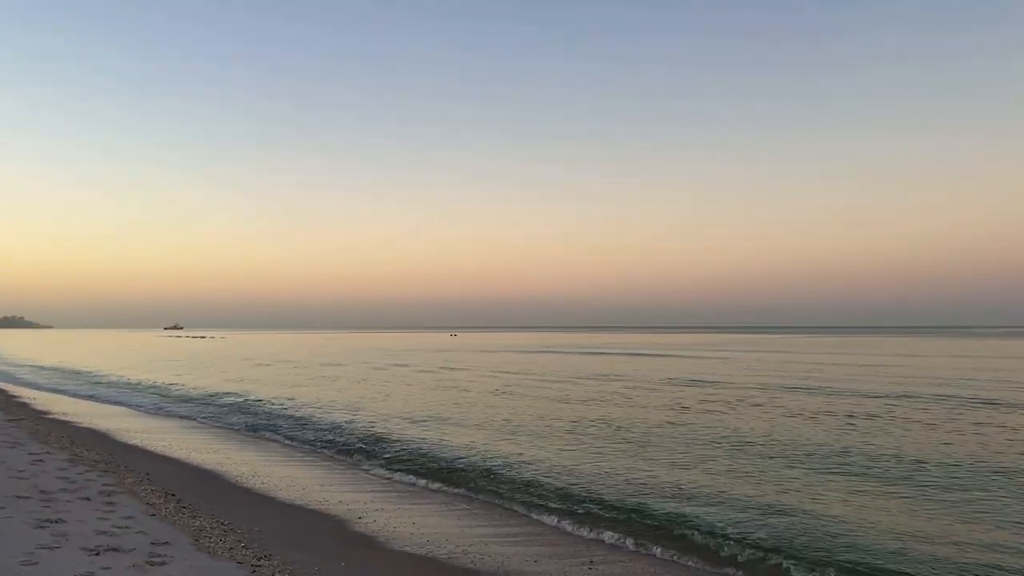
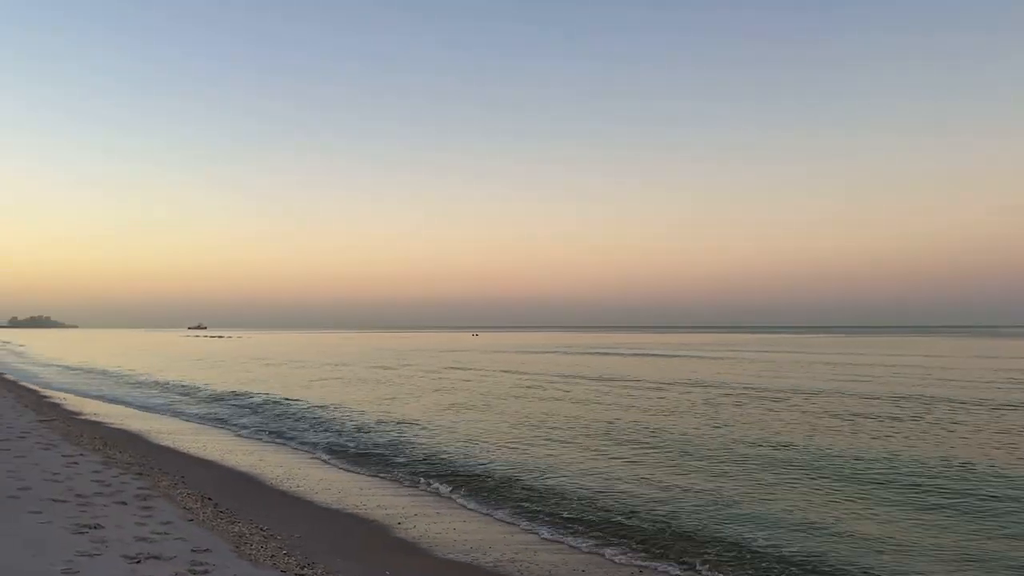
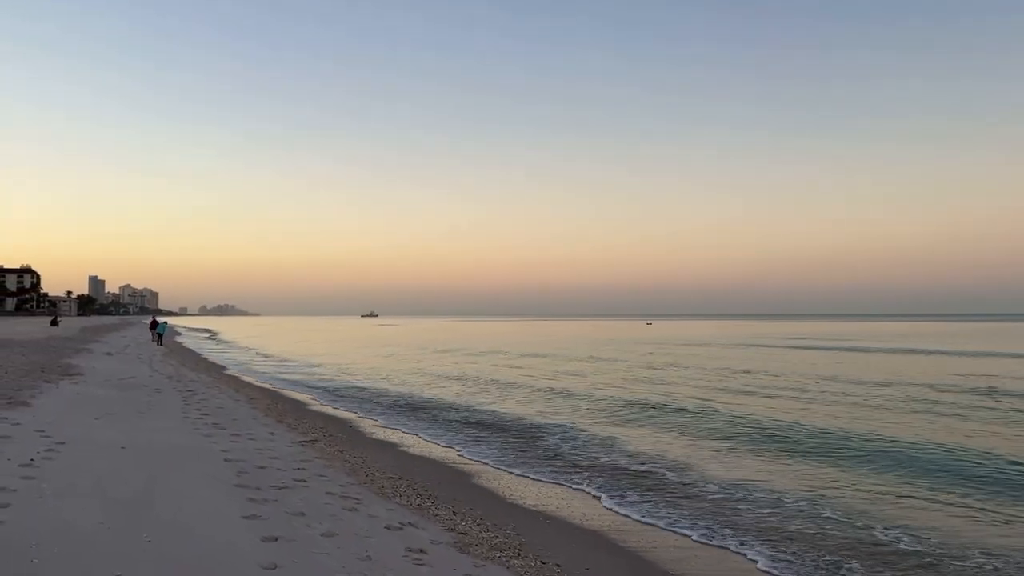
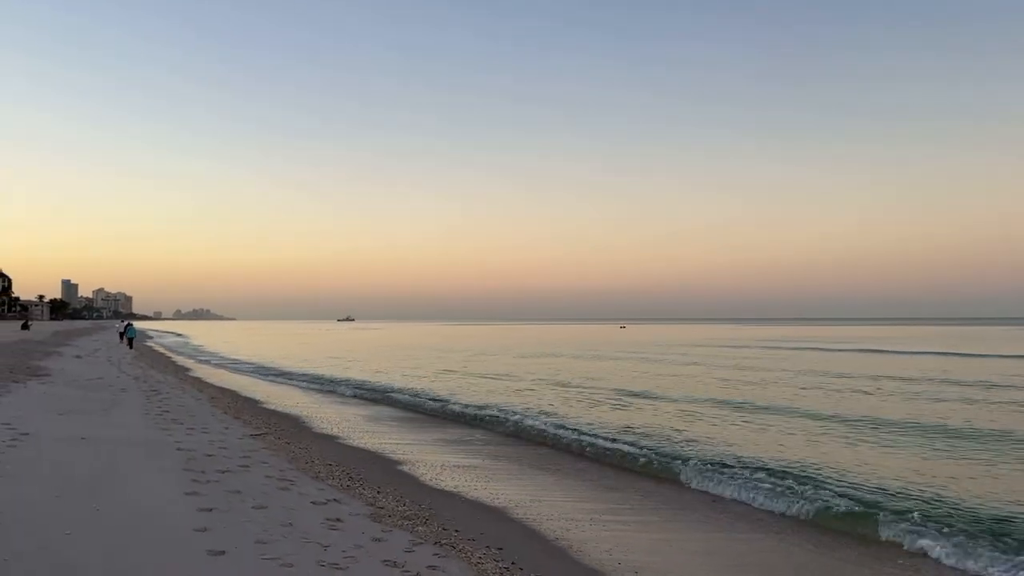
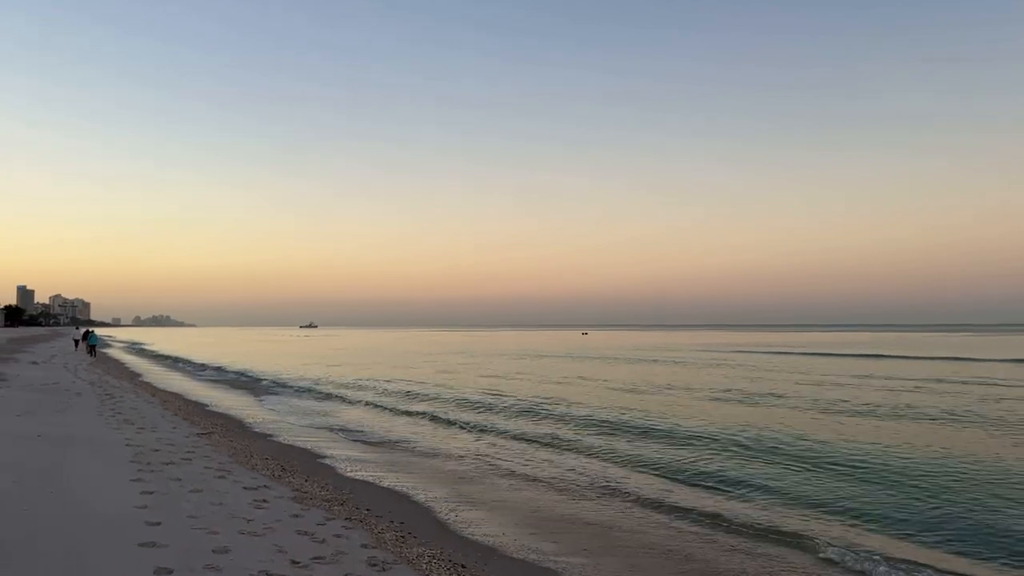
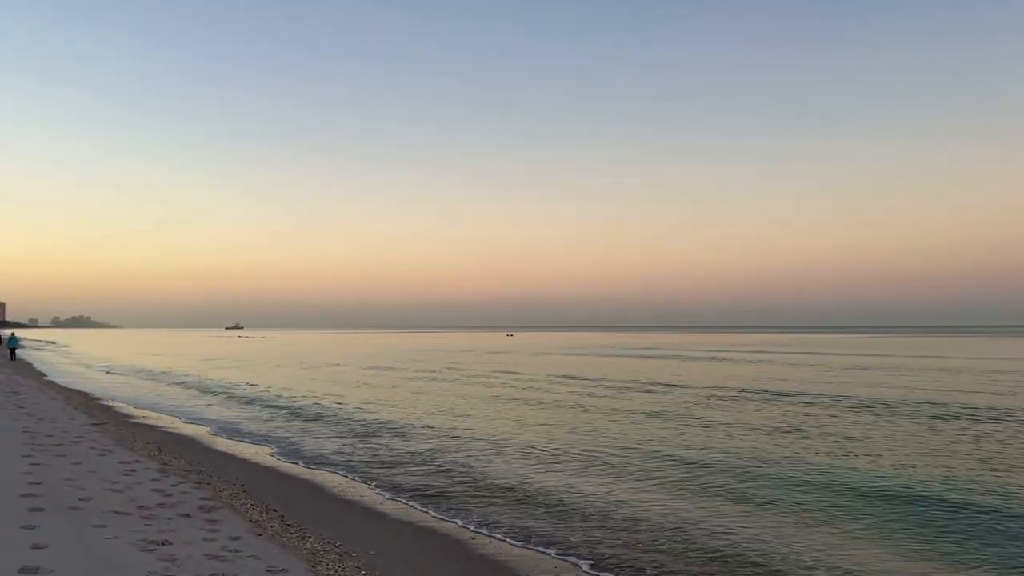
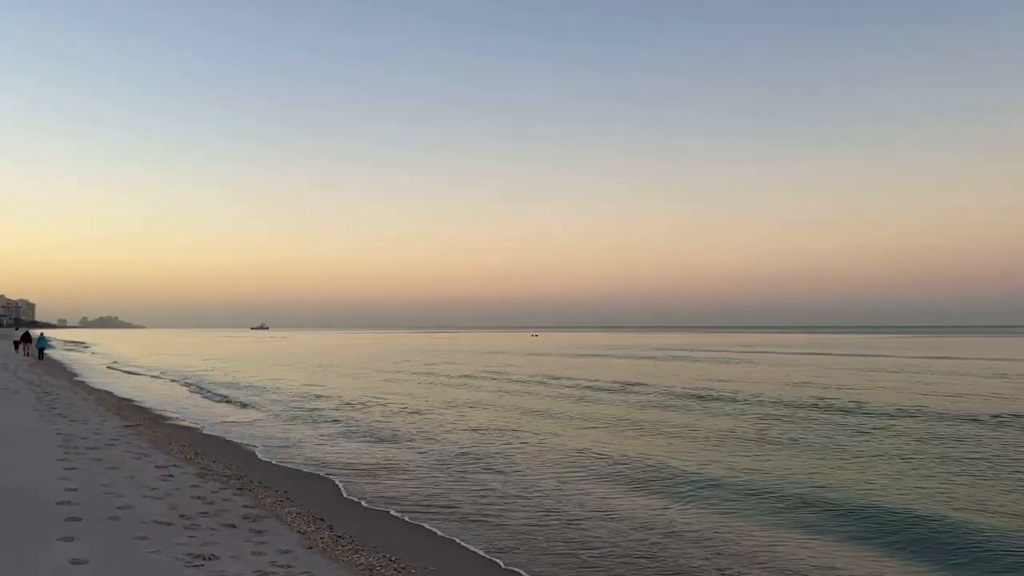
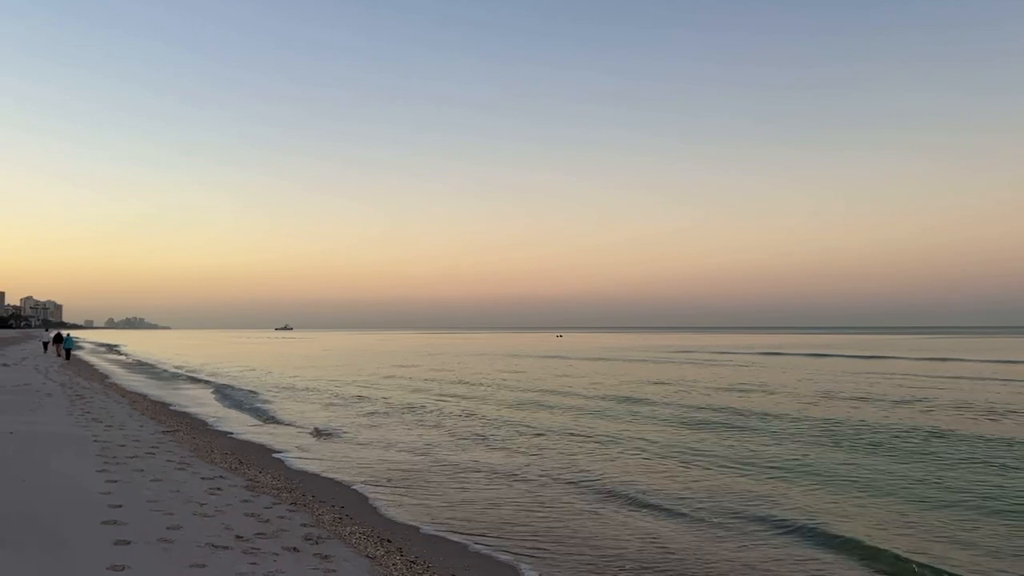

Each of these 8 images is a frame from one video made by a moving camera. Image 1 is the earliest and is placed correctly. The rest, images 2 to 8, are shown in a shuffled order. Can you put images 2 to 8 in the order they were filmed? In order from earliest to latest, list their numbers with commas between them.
2, 6, 7, 8, 5, 4, 3
